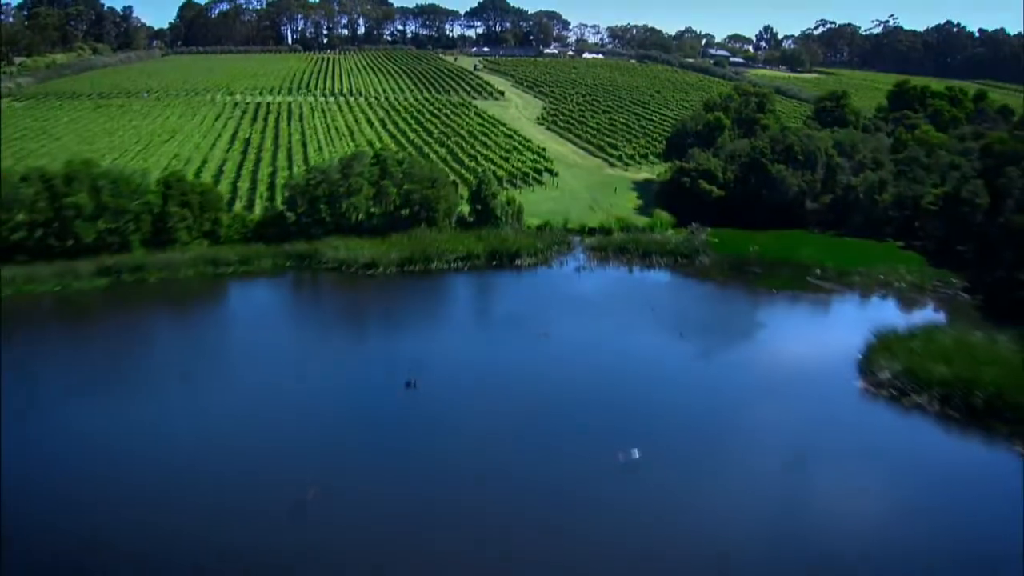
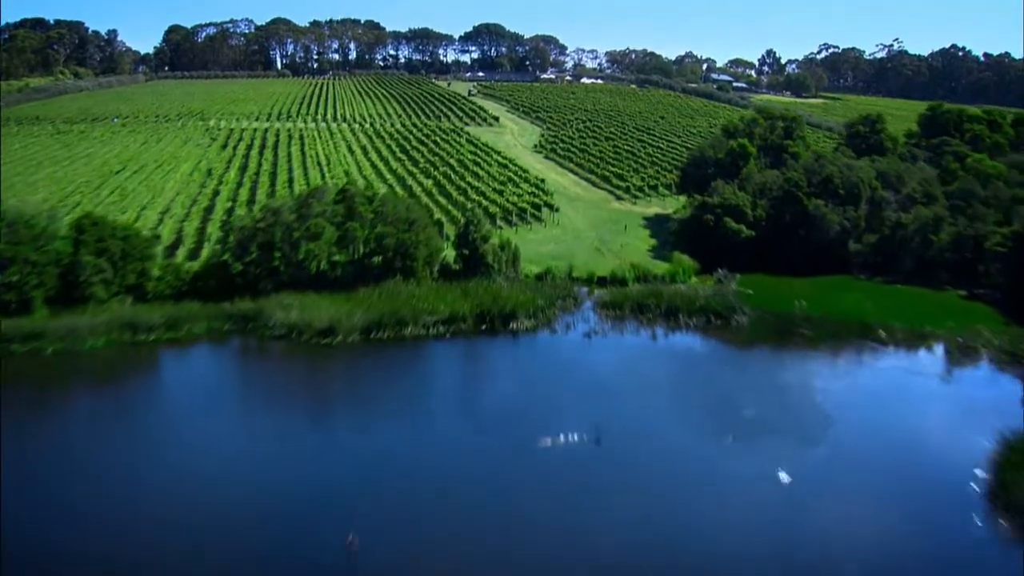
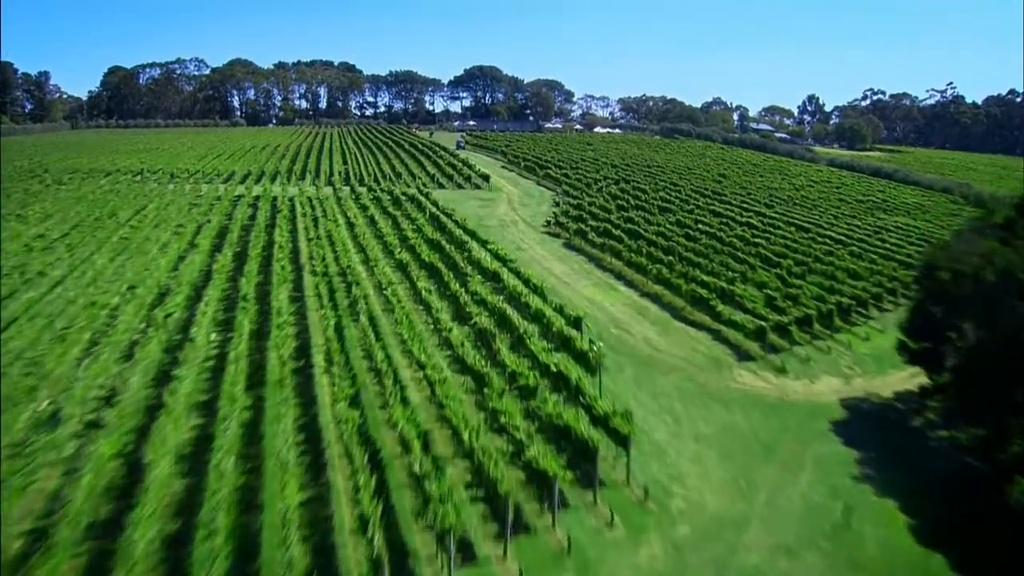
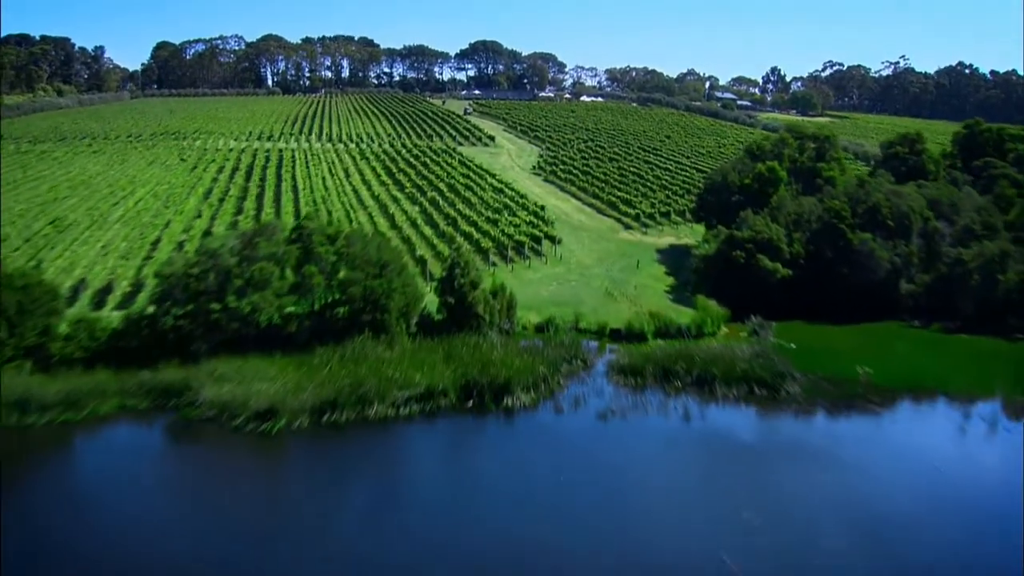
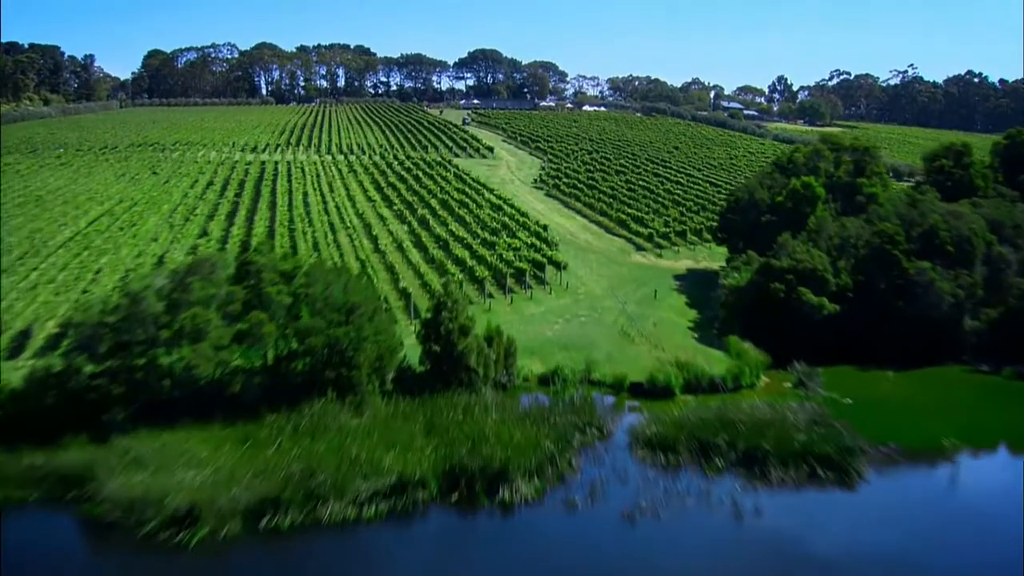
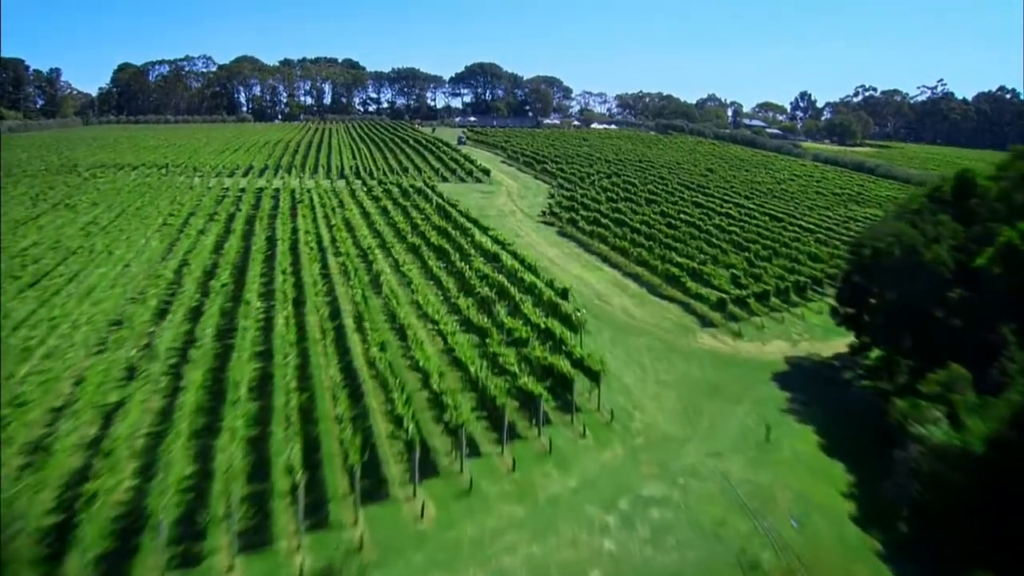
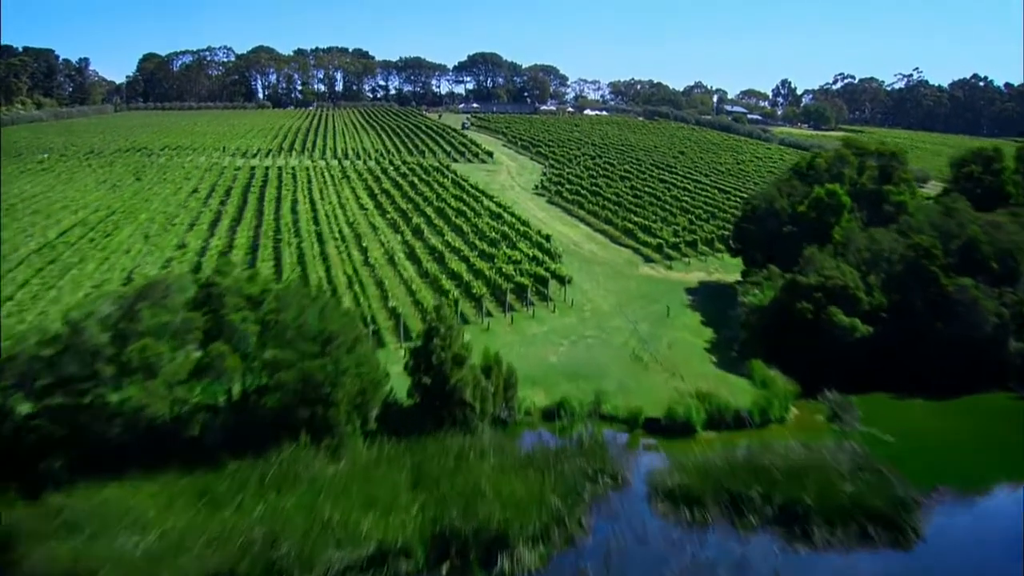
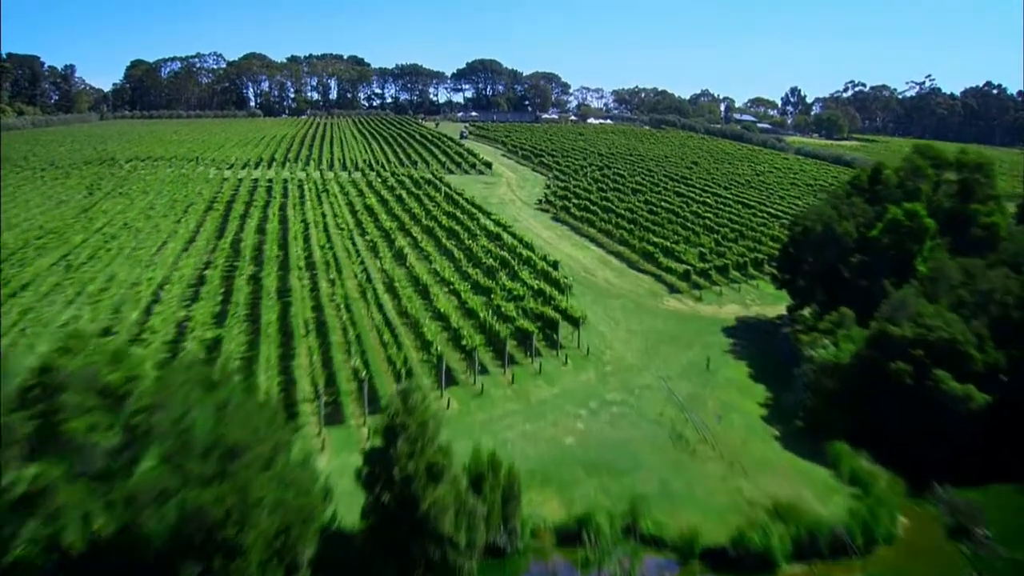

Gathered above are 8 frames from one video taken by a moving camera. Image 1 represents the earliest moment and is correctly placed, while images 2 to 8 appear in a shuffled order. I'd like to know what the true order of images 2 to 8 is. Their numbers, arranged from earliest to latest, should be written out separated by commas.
2, 4, 5, 7, 8, 6, 3
